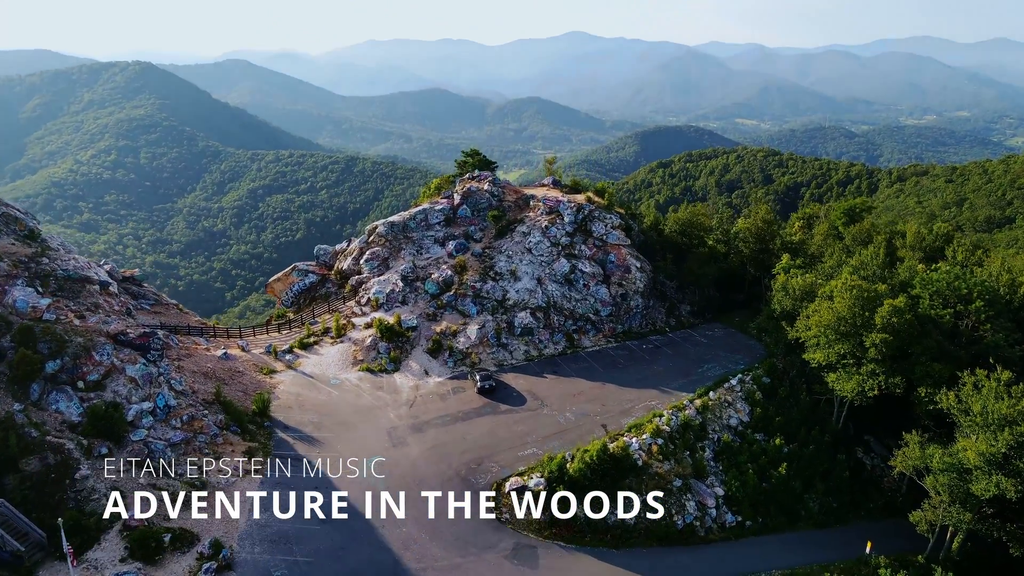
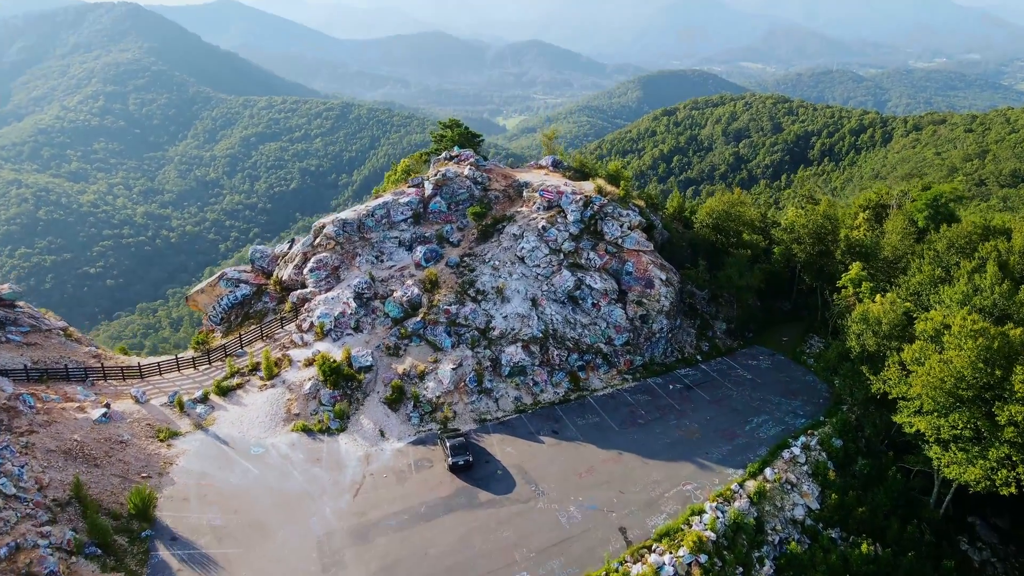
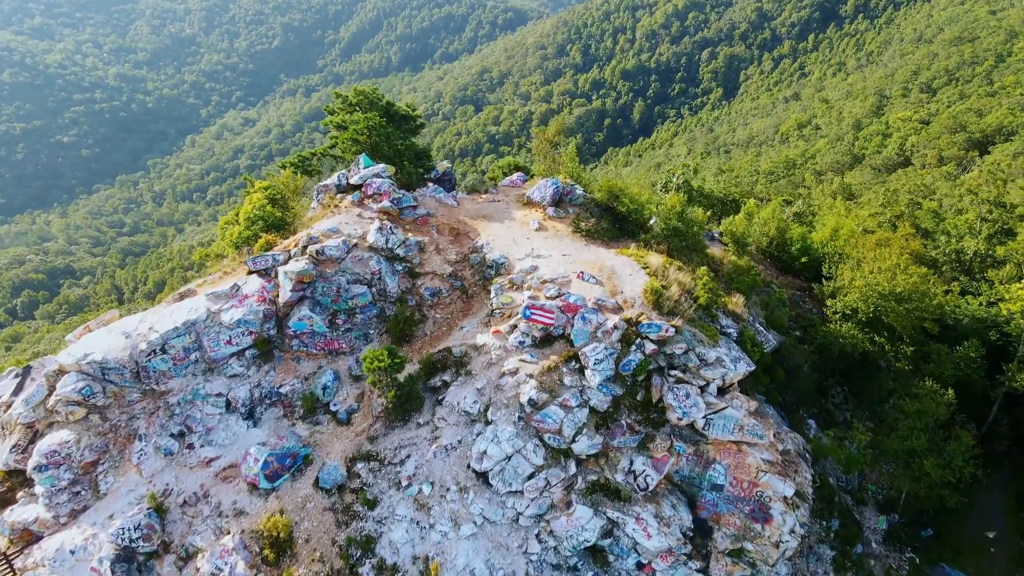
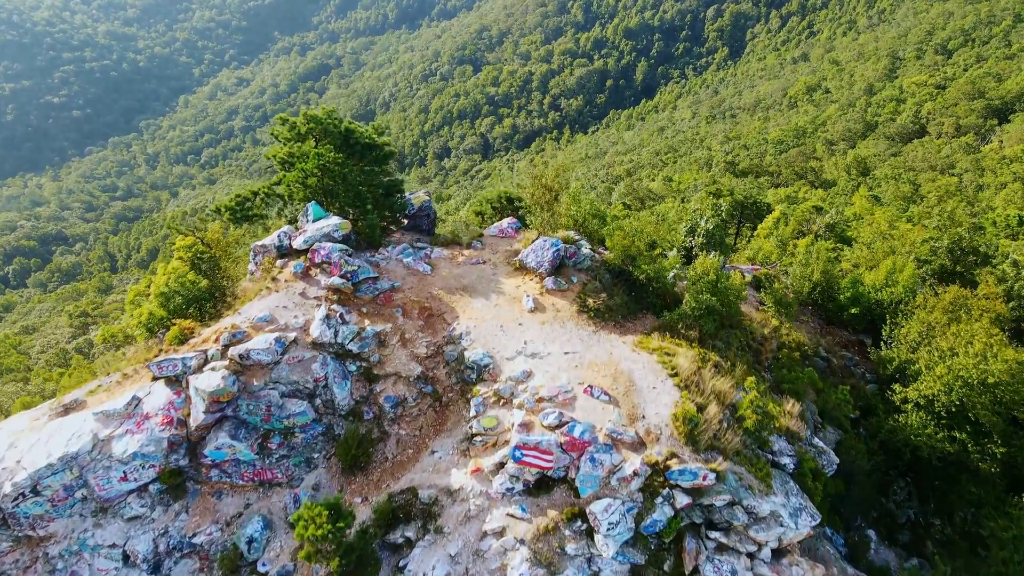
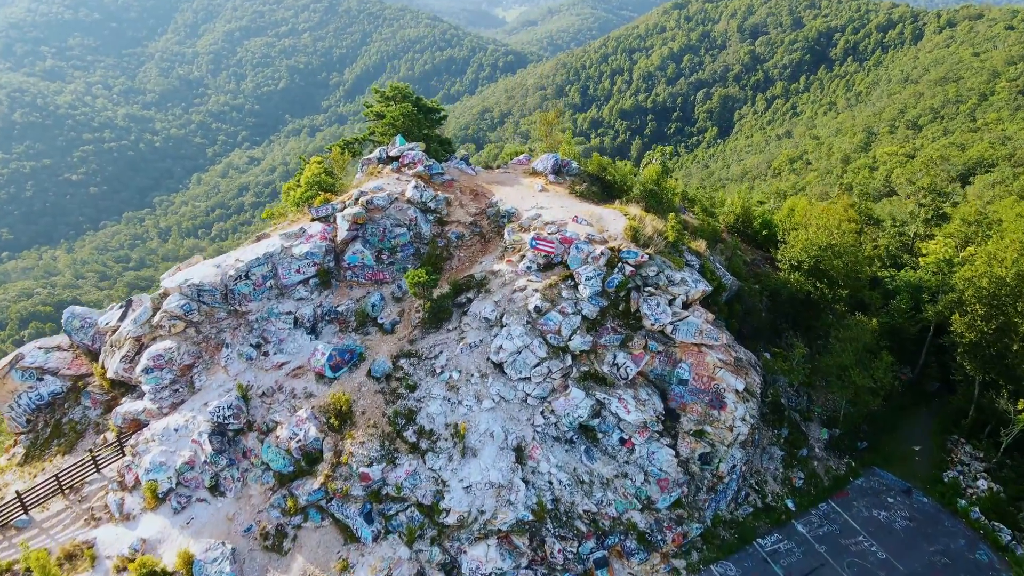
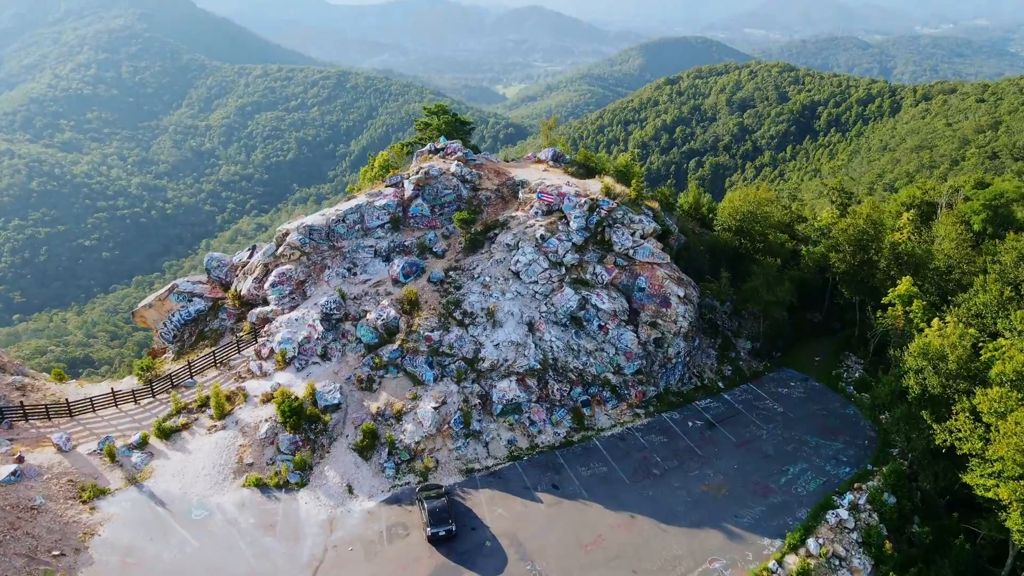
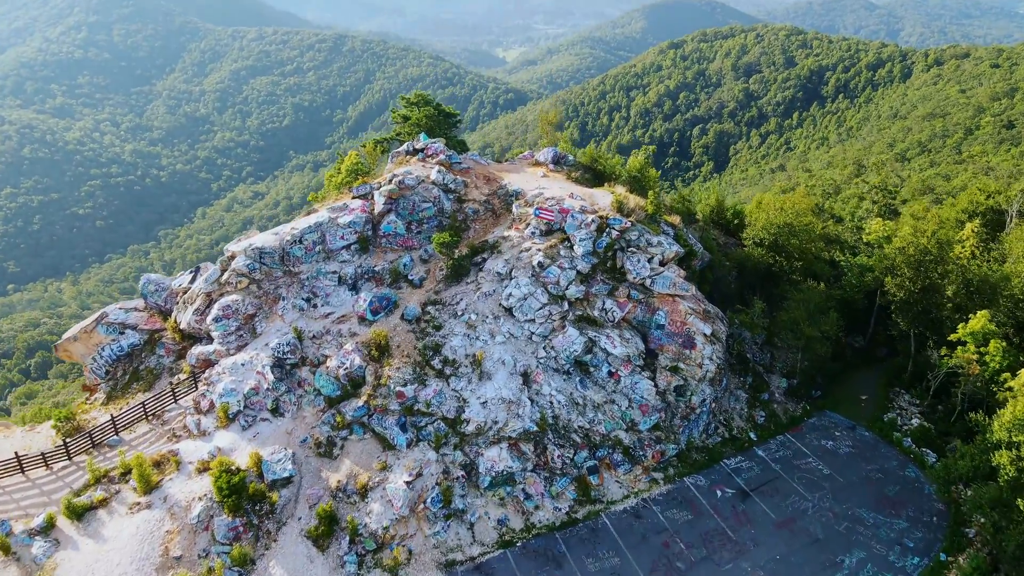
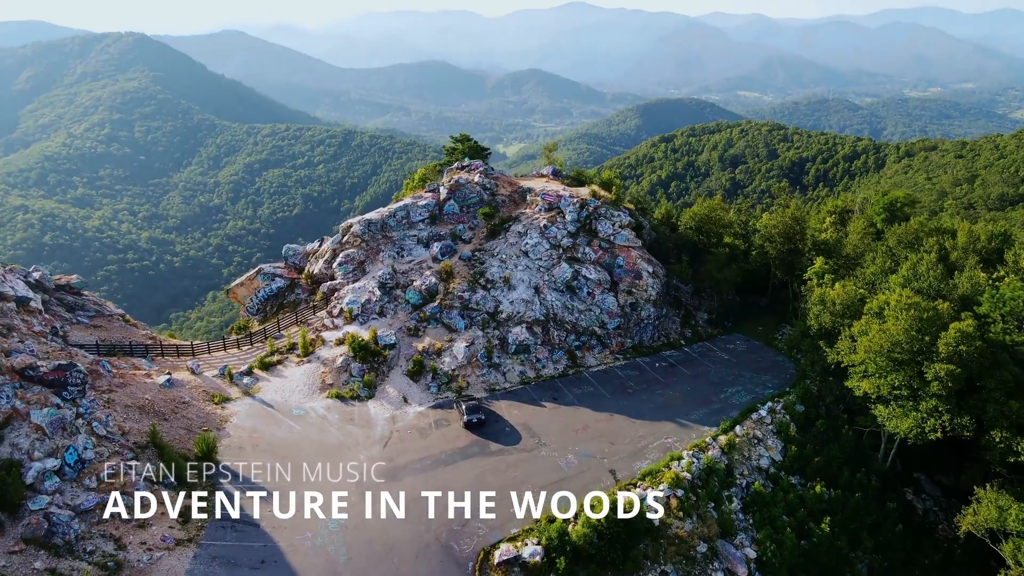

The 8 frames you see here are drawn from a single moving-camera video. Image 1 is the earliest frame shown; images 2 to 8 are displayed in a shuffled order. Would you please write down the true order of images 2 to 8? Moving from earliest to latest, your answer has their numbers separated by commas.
8, 2, 6, 7, 5, 3, 4
